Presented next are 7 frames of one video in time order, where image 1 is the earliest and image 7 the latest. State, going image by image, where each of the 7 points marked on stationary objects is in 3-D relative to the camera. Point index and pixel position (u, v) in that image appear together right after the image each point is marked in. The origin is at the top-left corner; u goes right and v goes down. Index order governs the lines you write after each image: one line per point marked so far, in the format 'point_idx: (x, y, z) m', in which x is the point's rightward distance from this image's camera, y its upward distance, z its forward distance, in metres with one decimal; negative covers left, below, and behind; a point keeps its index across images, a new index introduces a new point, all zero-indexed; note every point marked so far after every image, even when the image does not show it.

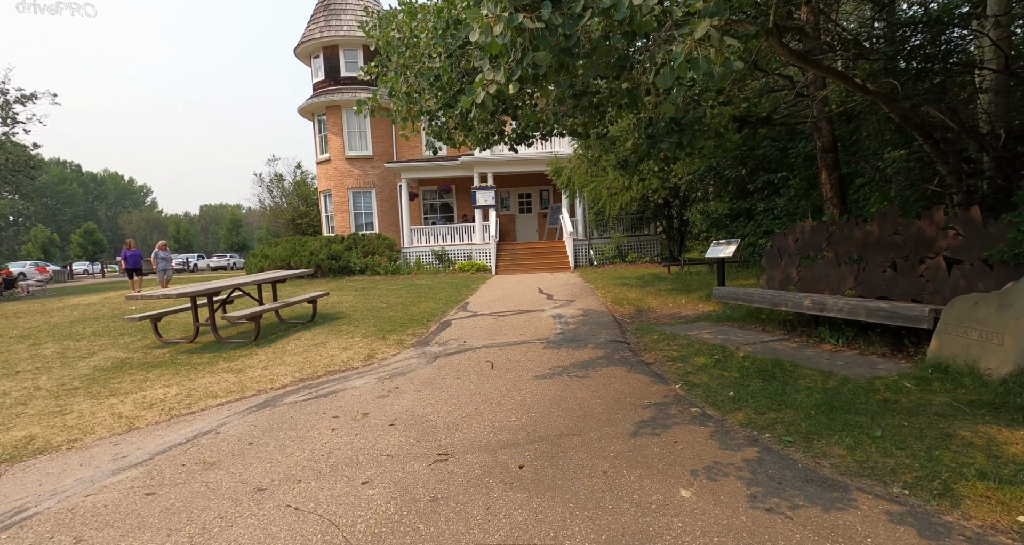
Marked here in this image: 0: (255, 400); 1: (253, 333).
0: (-1.5, -0.8, +3.2) m
1: (-3.5, -0.8, +7.2) m
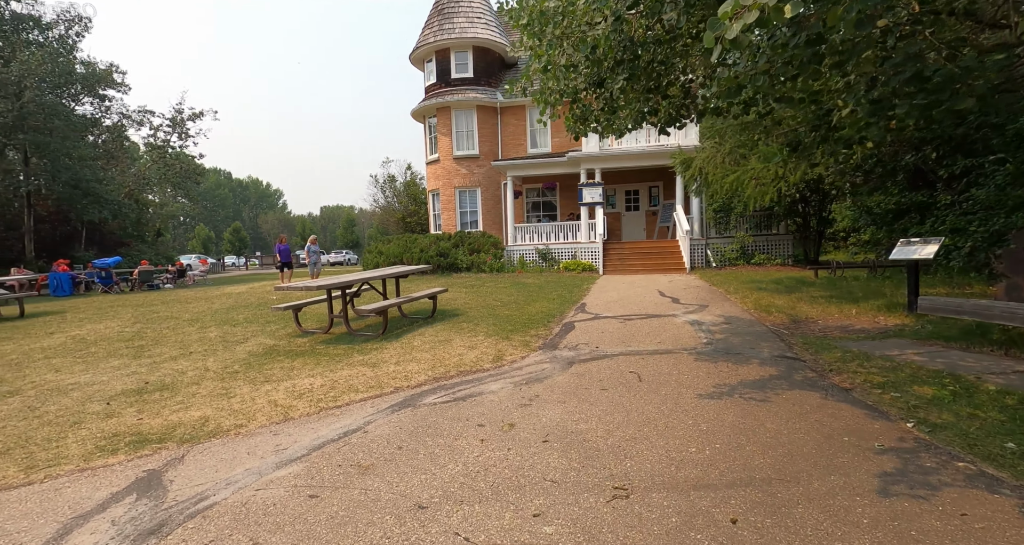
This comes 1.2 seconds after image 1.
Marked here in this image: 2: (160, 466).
0: (-0.7, -0.8, +3.3) m
1: (-1.9, -0.8, +7.6) m
2: (-1.9, -1.1, +2.9) m
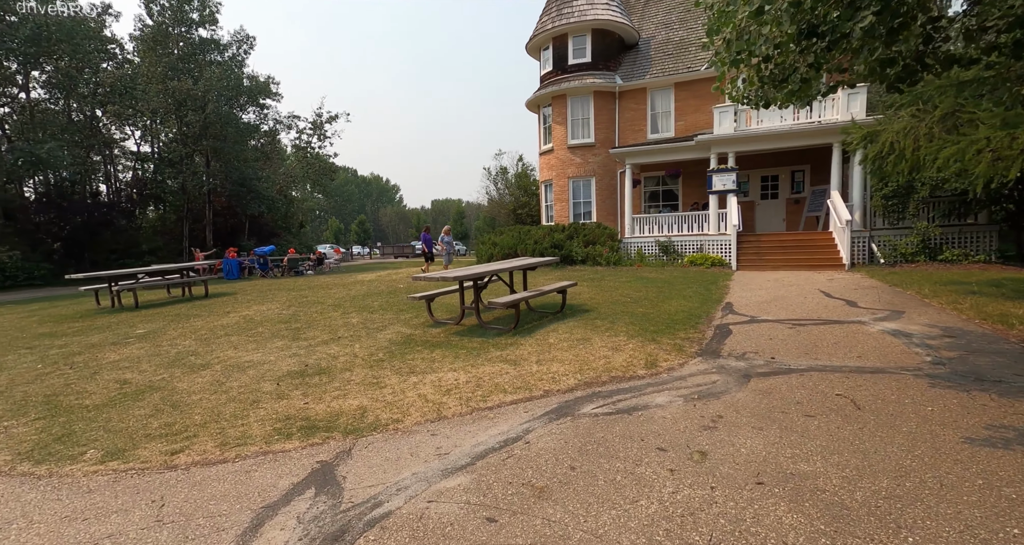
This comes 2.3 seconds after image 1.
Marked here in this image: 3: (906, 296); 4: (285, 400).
0: (+0.2, -0.8, +3.1) m
1: (0.0, -0.7, +7.6) m
2: (-1.0, -1.0, +3.0) m
3: (+4.0, -0.2, +5.3) m
4: (-2.5, -1.4, +5.9) m
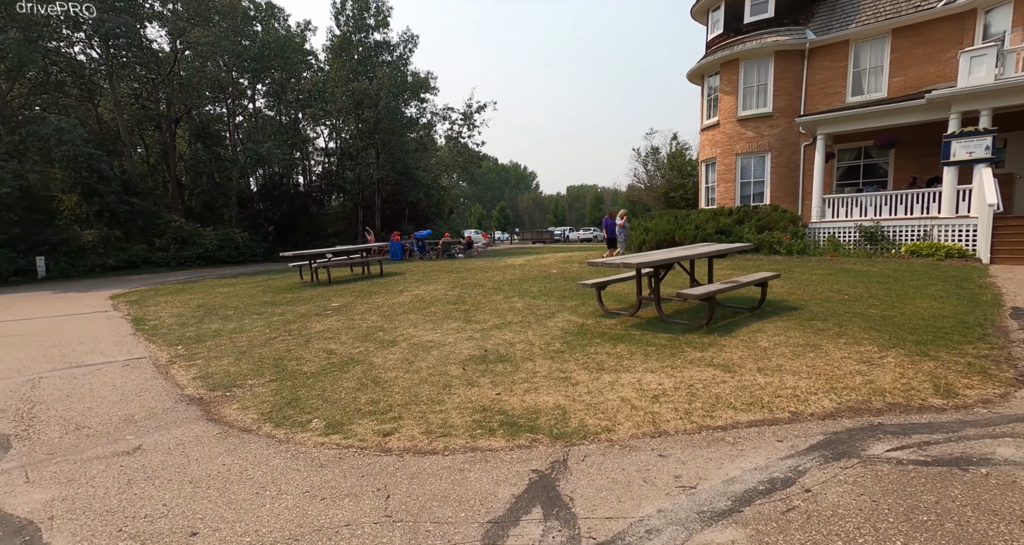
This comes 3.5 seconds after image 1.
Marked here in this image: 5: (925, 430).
0: (+1.4, -0.8, +2.5) m
1: (+2.5, -0.6, +6.8) m
2: (+0.2, -1.0, +2.7) m
3: (+5.7, -0.2, +3.5) m
4: (-0.4, -1.3, +5.9) m
5: (+1.9, -0.7, +2.4) m
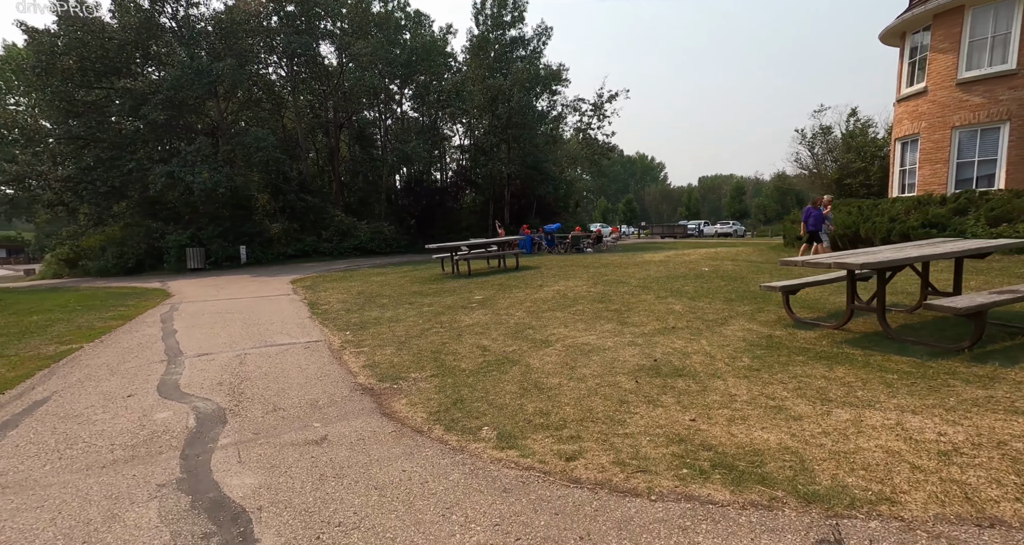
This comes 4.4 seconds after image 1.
0: (+2.3, -0.9, +1.5) m
1: (+4.5, -0.6, +5.3) m
2: (+1.2, -1.1, +2.0) m
3: (+6.7, -0.3, +1.3) m
4: (+1.4, -1.3, +5.2) m
5: (+2.8, -0.8, +1.2) m
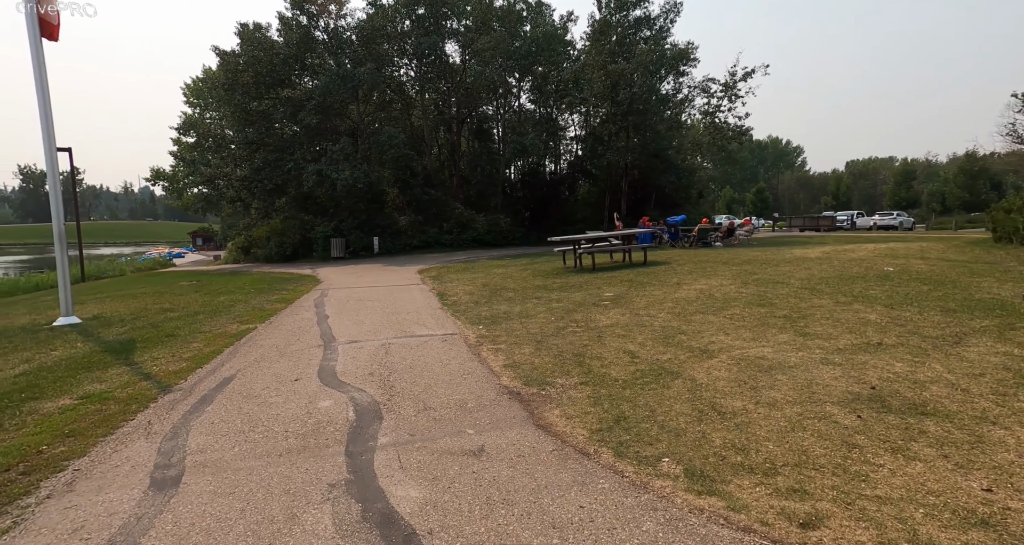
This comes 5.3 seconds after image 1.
0: (+3.1, -1.0, +0.1) m
1: (+6.1, -0.8, +3.4) m
2: (+2.1, -1.2, +0.9) m
3: (+7.3, -0.5, -1.0) m
4: (+3.1, -1.4, +4.0) m
5: (+3.4, -0.9, -0.2) m
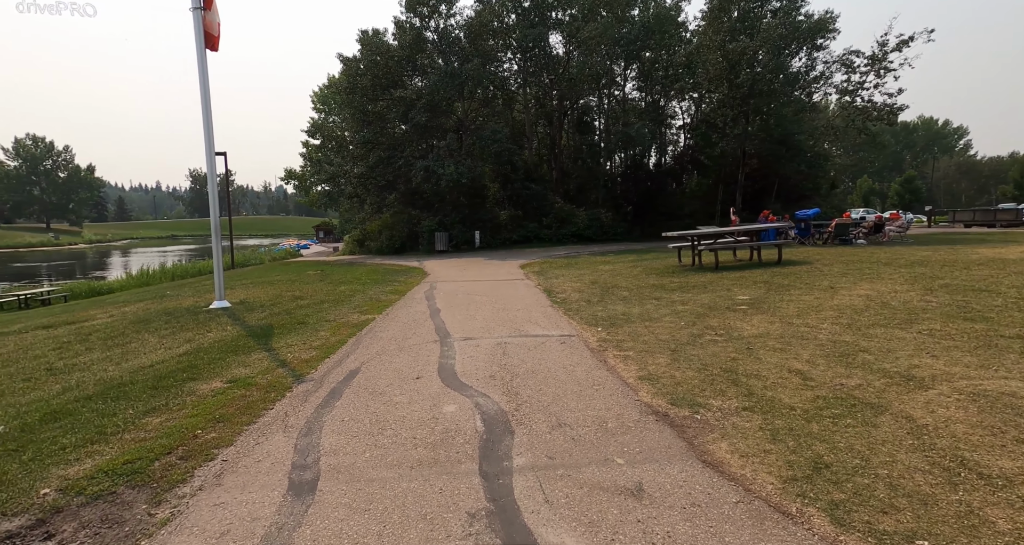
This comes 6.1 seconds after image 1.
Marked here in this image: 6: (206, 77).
0: (+3.6, -1.2, -1.6) m
1: (+7.1, -1.0, +1.0) m
2: (+2.8, -1.4, -0.6) m
3: (+7.5, -0.8, -3.5) m
4: (+4.3, -1.6, +2.2) m
5: (+3.9, -1.1, -2.0) m
6: (-6.9, +4.4, +11.9) m
